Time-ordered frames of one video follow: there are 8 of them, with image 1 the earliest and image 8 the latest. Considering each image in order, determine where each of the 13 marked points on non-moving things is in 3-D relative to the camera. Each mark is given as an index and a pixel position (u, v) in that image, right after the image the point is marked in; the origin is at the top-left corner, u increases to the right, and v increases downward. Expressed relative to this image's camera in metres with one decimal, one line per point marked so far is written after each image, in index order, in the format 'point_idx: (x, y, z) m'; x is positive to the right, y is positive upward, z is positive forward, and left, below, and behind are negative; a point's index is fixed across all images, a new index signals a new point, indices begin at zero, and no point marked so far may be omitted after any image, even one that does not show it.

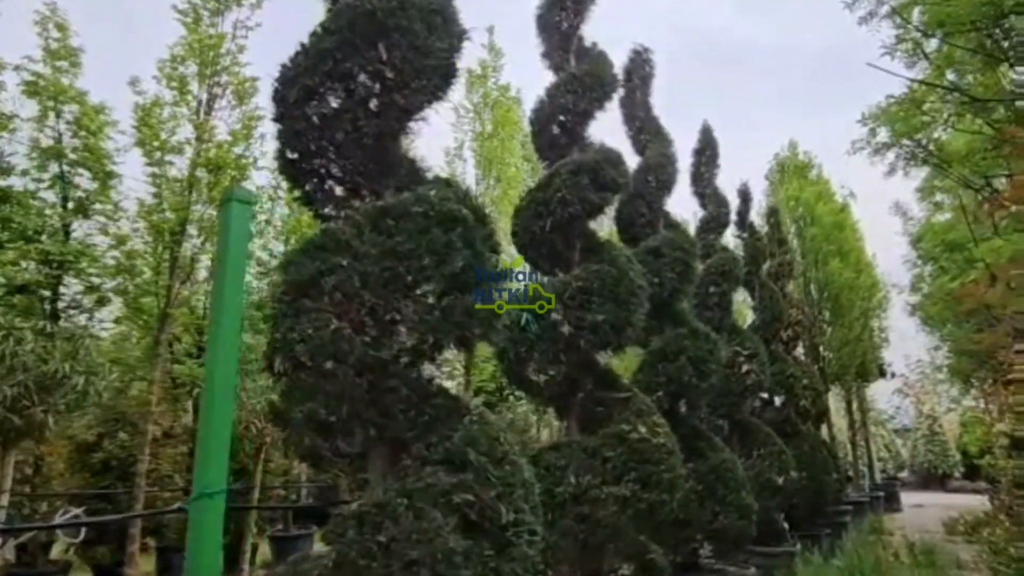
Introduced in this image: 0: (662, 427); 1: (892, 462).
0: (+1.0, -0.9, +4.5) m
1: (+10.9, -5.0, +19.7) m
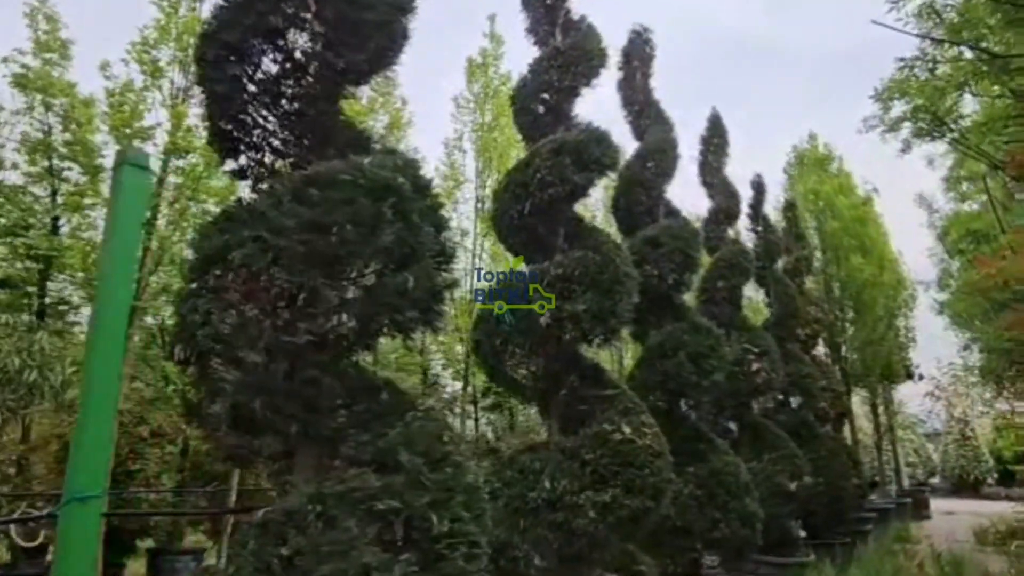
0: (+0.8, -0.8, +4.1) m
1: (+11.3, -4.9, +19.0) m
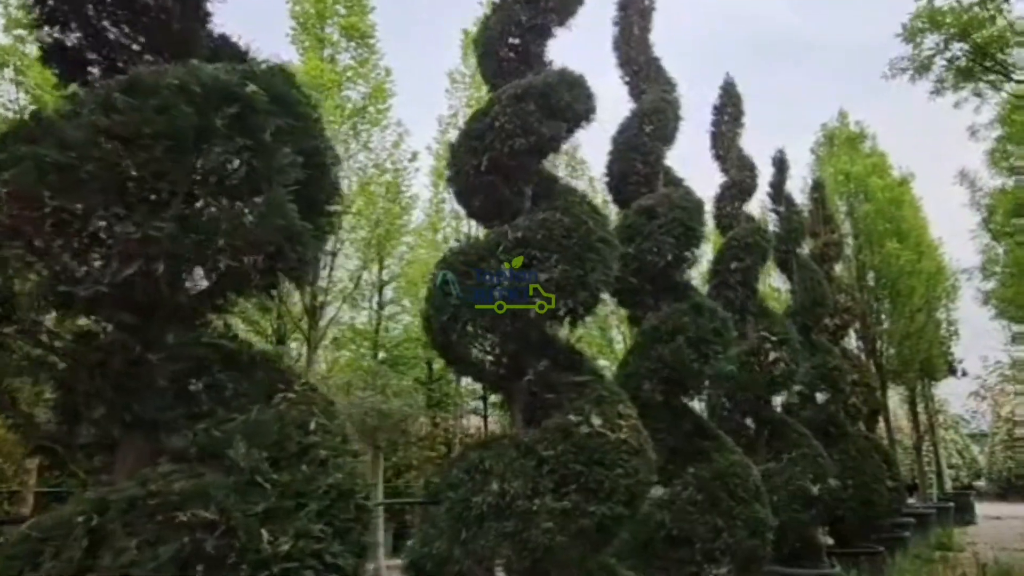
0: (+0.6, -0.7, +3.5) m
1: (+11.7, -4.7, +17.8) m
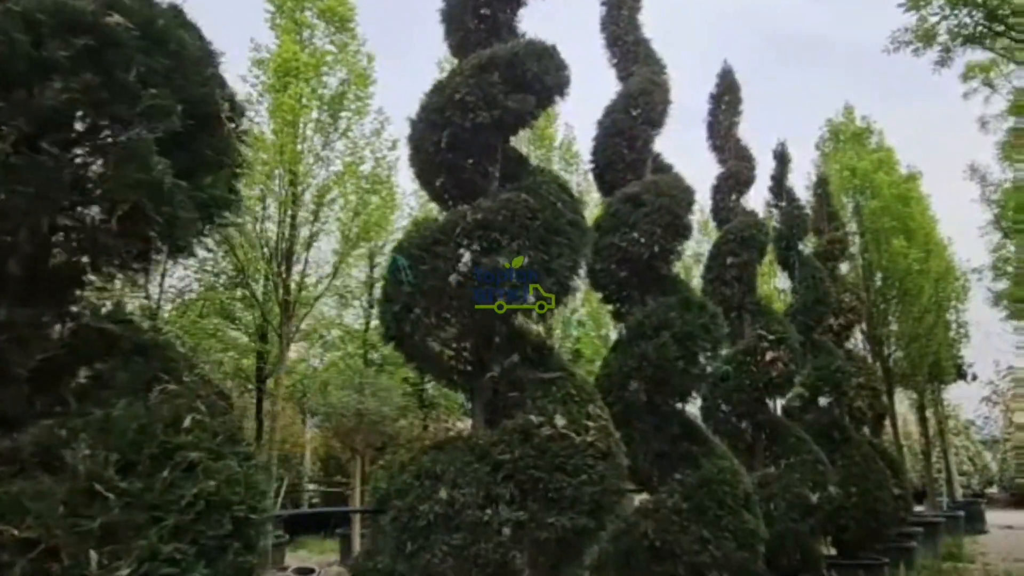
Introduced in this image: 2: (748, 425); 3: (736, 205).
0: (+0.4, -0.6, +3.1) m
1: (+11.7, -4.7, +17.3) m
2: (+2.2, -1.3, +6.4) m
3: (+2.3, +0.9, +7.1) m
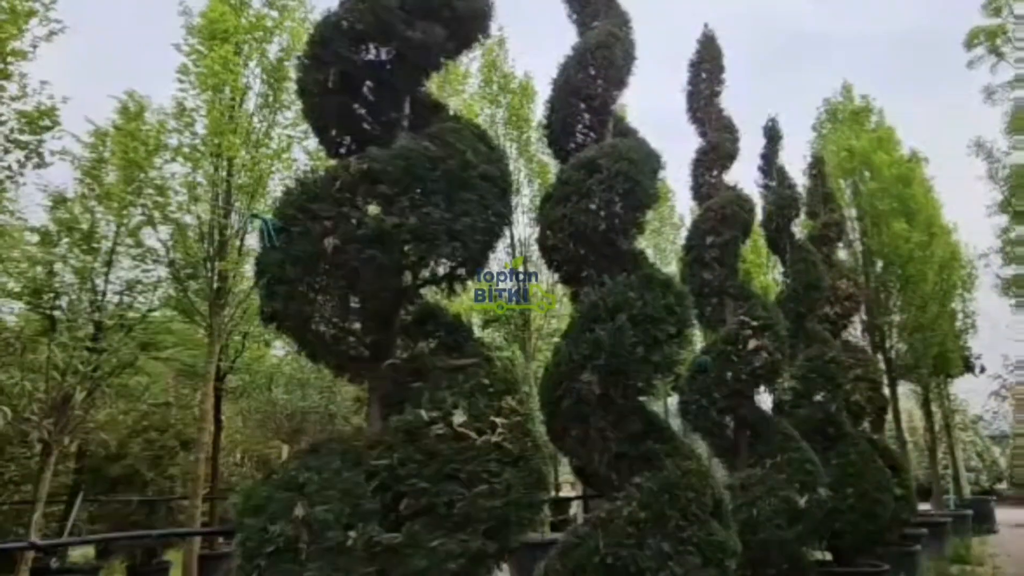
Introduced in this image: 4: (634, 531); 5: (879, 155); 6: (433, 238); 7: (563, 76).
0: (0.0, -0.5, +2.6) m
1: (+11.4, -4.5, +16.6) m
2: (+1.9, -1.1, +5.8) m
3: (+1.9, +1.0, +6.5) m
4: (+0.7, -1.3, +3.7) m
5: (+5.5, +2.0, +10.2) m
6: (-0.3, +0.2, +2.6) m
7: (+0.4, +1.5, +4.8) m
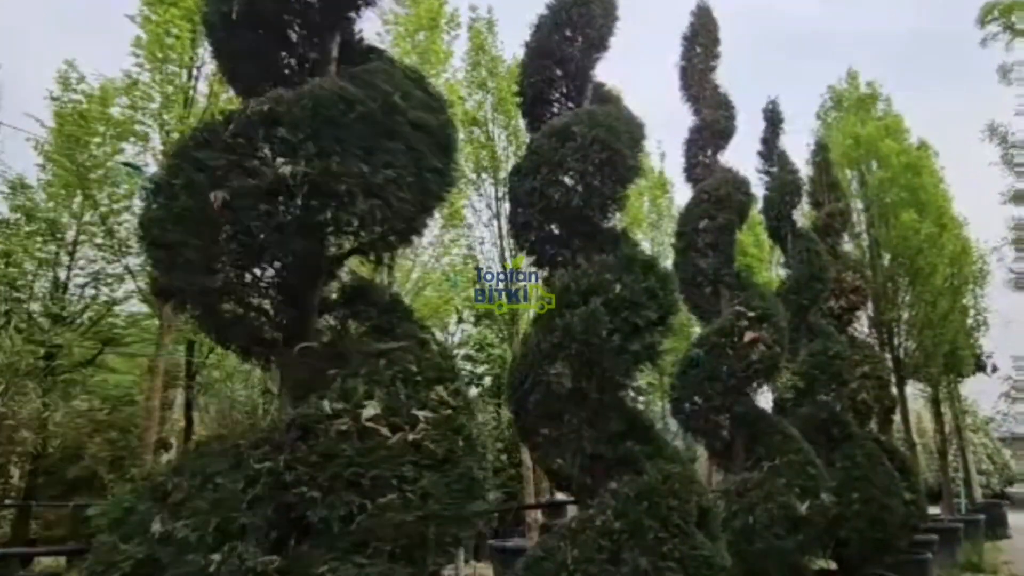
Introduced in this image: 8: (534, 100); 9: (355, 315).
0: (-0.2, -0.4, +2.1) m
1: (+11.3, -4.4, +16.1) m
2: (+1.7, -1.0, +5.3) m
3: (+1.8, +1.1, +6.0) m
4: (+0.5, -1.2, +3.3) m
5: (+5.3, +2.1, +9.7) m
6: (-0.5, +0.3, +2.2) m
7: (+0.2, +1.6, +4.3) m
8: (+0.1, +1.2, +4.2) m
9: (-0.6, -0.1, +2.4) m
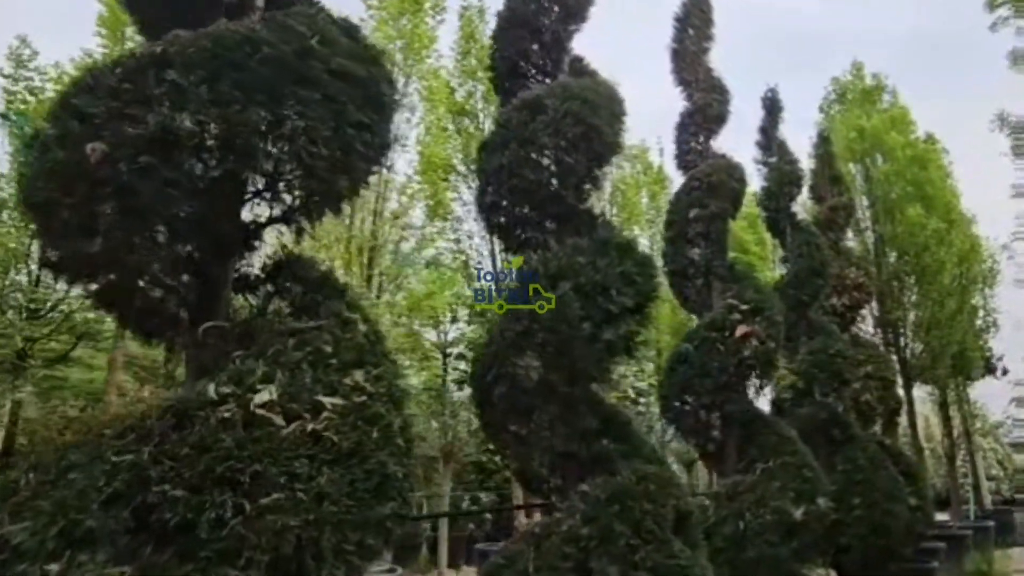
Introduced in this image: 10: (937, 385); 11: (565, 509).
0: (-0.4, -0.3, +1.8) m
1: (+11.3, -4.4, +15.7) m
2: (+1.5, -1.0, +5.0) m
3: (+1.6, +1.2, +5.7) m
4: (+0.3, -1.1, +3.0) m
5: (+5.2, +2.1, +9.4) m
6: (-0.7, +0.4, +1.9) m
7: (0.0, +1.7, +4.0) m
8: (0.0, +1.2, +4.0) m
9: (-0.8, 0.0, +2.1) m
10: (+6.2, -1.4, +9.9) m
11: (+0.2, -1.0, +3.1) m
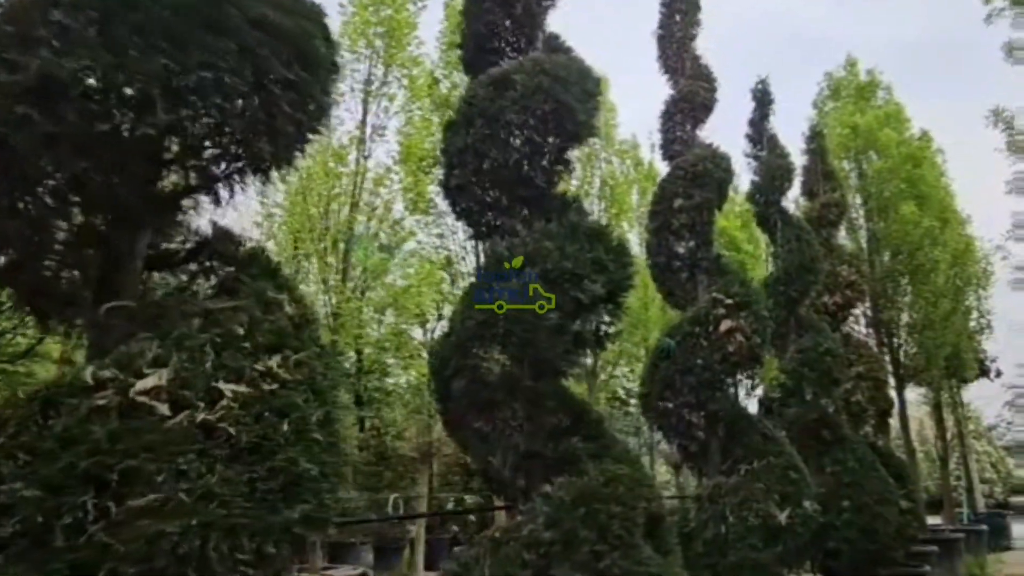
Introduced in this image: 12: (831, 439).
0: (-0.6, -0.2, +1.6) m
1: (+11.0, -4.4, +15.5) m
2: (+1.3, -0.9, +4.8) m
3: (+1.4, +1.2, +5.5) m
4: (+0.1, -1.1, +2.8) m
5: (+5.0, +2.1, +9.2) m
6: (-0.9, +0.4, +1.7) m
7: (-0.2, +1.7, +3.8) m
8: (-0.2, +1.3, +3.7) m
9: (-0.9, +0.1, +1.9) m
10: (+6.0, -1.4, +9.8) m
11: (+0.1, -0.9, +2.9) m
12: (+2.9, -1.4, +6.3) m
